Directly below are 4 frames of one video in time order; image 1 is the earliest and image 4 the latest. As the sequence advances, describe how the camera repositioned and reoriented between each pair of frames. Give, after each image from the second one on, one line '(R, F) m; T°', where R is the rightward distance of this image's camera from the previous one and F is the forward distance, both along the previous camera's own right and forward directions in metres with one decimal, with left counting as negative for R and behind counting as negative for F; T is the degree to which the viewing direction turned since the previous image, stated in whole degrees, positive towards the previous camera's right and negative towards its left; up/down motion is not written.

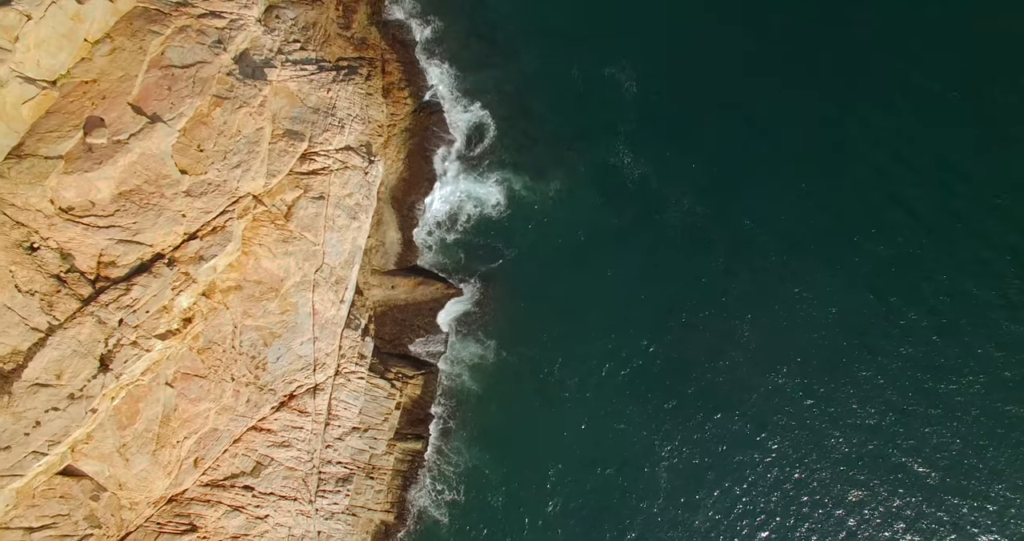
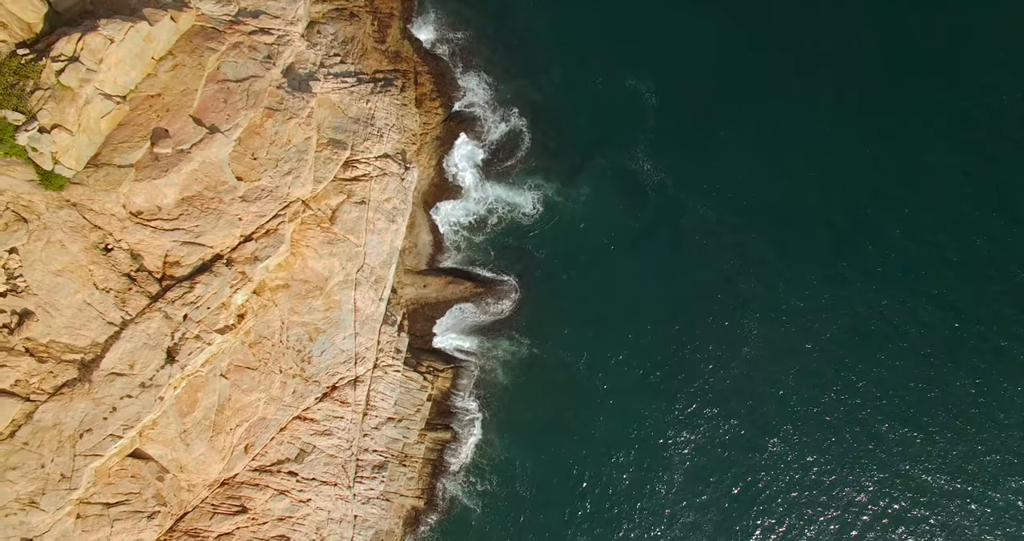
(-1.8, -2.7) m; 0°
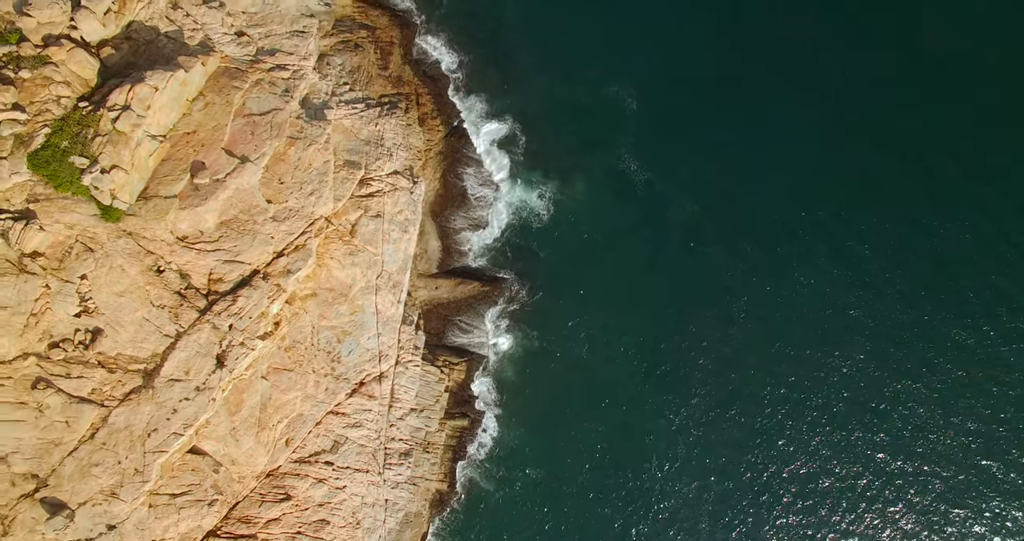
(-0.2, -4.5) m; 0°
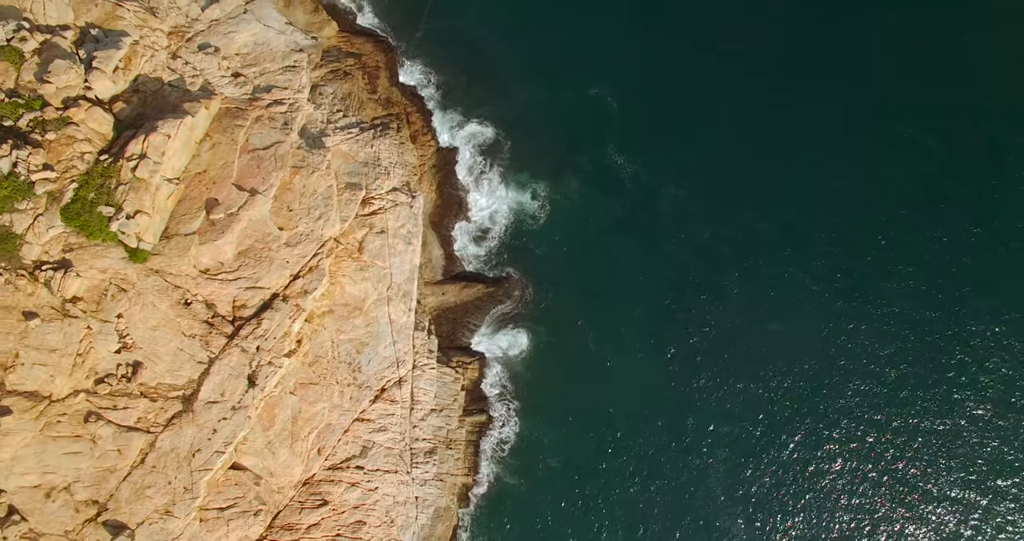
(+0.1, -2.9) m; 0°
